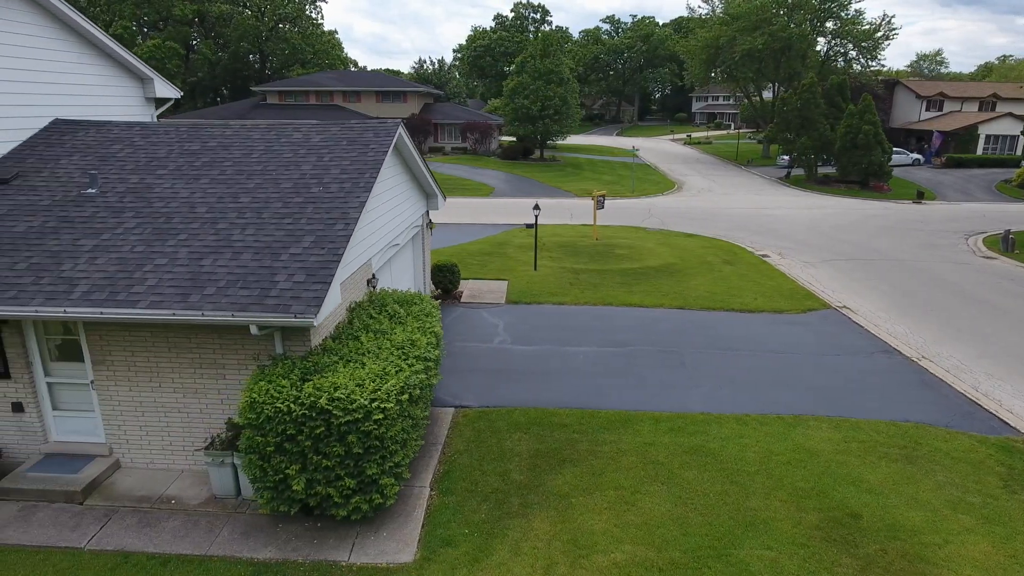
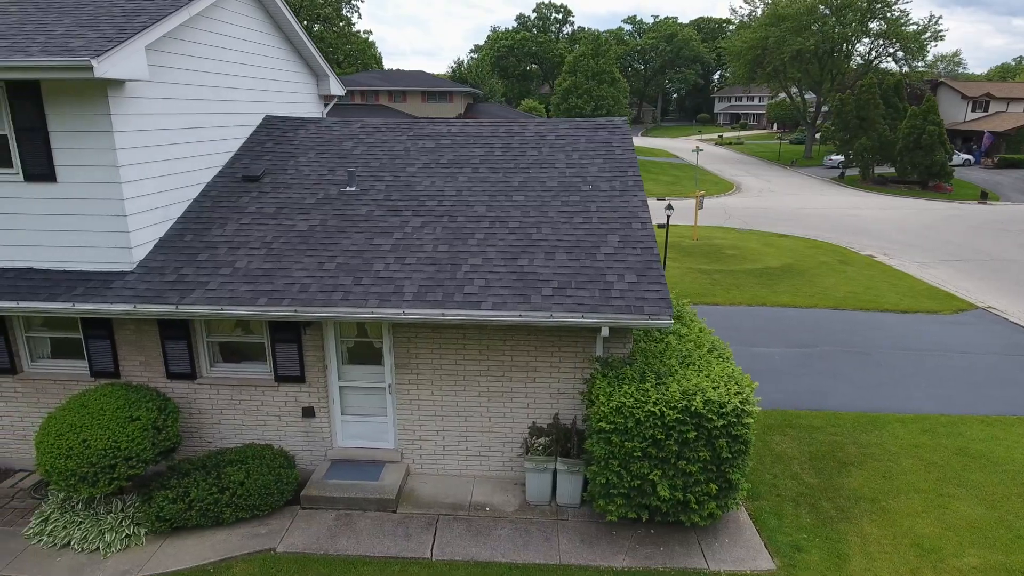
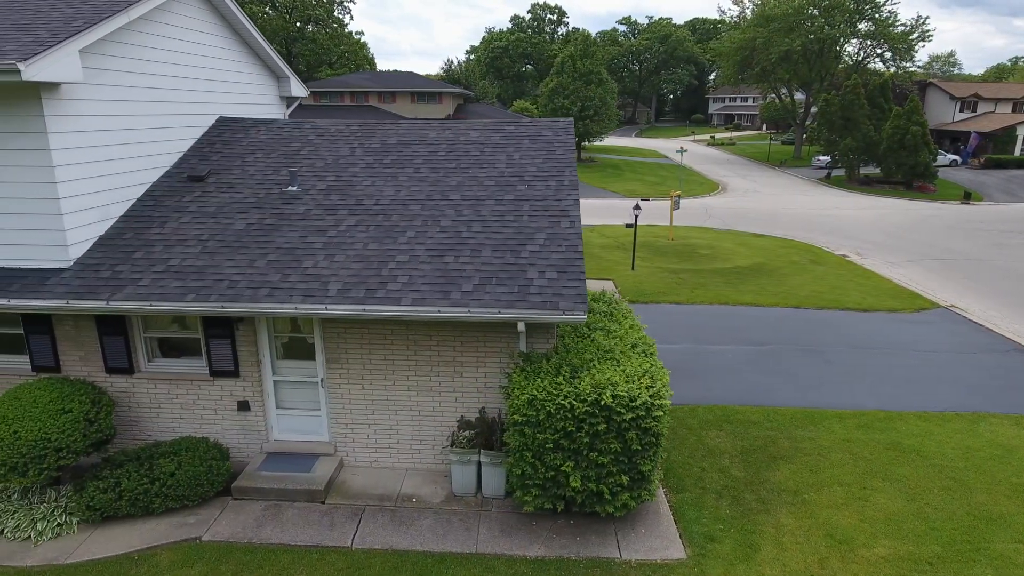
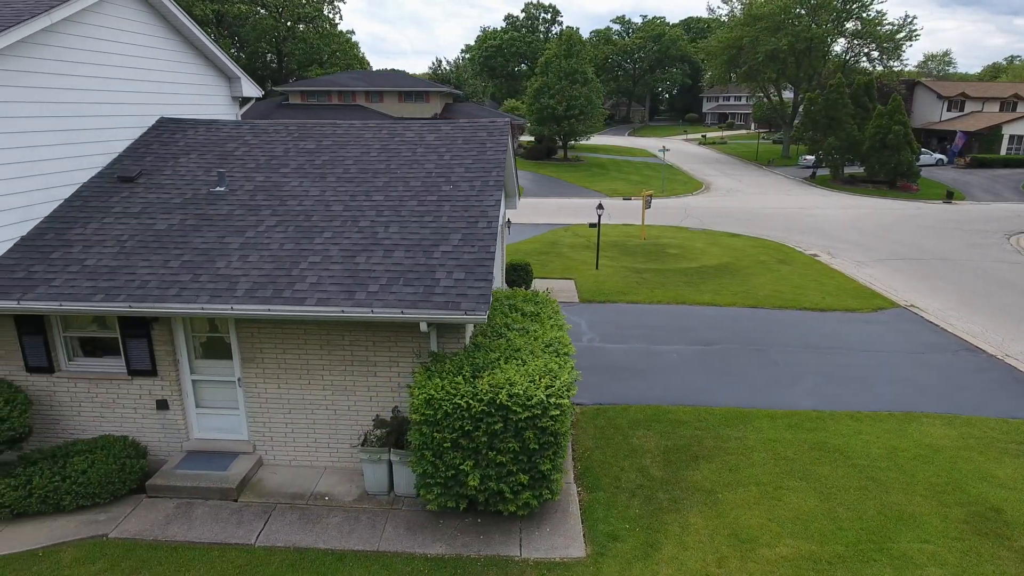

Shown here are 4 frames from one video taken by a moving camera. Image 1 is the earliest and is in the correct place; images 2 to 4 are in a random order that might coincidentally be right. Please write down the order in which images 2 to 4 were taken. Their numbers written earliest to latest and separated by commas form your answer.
4, 3, 2
